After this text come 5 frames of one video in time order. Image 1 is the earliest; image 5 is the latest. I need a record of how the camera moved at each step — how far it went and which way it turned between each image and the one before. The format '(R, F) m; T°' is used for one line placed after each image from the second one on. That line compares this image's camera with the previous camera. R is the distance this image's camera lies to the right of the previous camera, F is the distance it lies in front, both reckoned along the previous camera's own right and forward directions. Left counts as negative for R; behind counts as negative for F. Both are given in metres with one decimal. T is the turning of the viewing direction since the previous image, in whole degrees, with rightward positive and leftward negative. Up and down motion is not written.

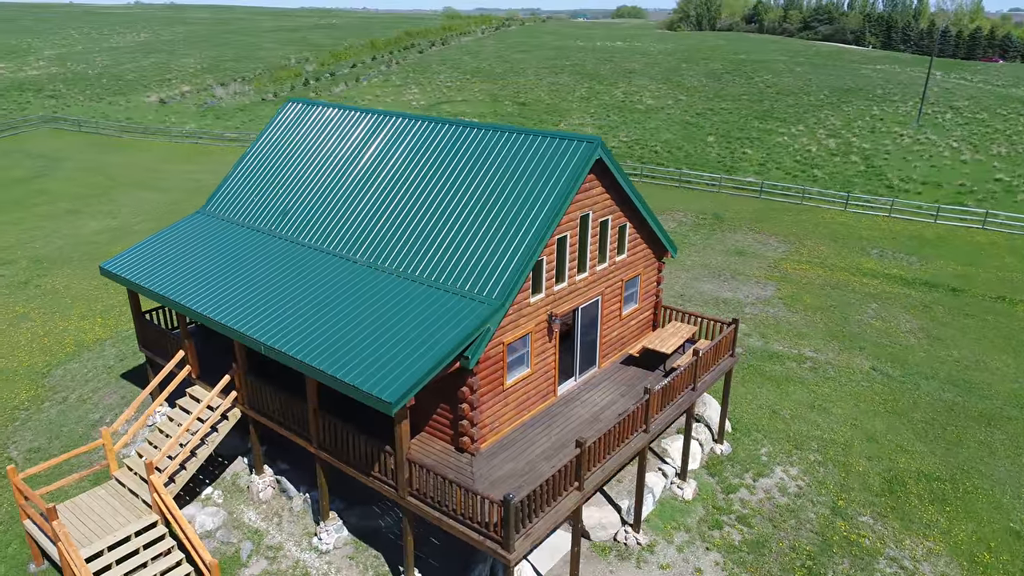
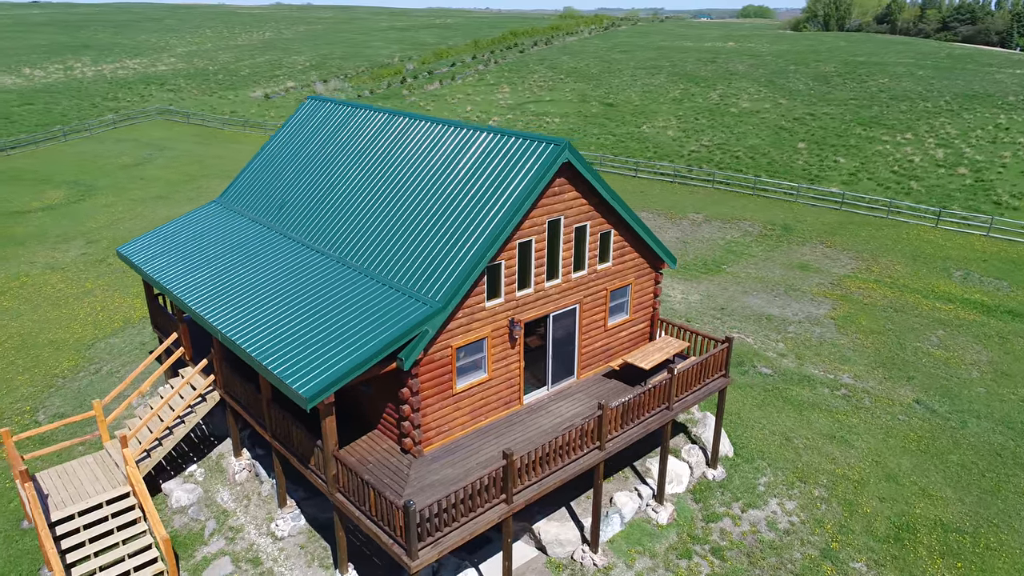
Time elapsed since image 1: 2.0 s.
(+2.7, +0.5) m; -8°
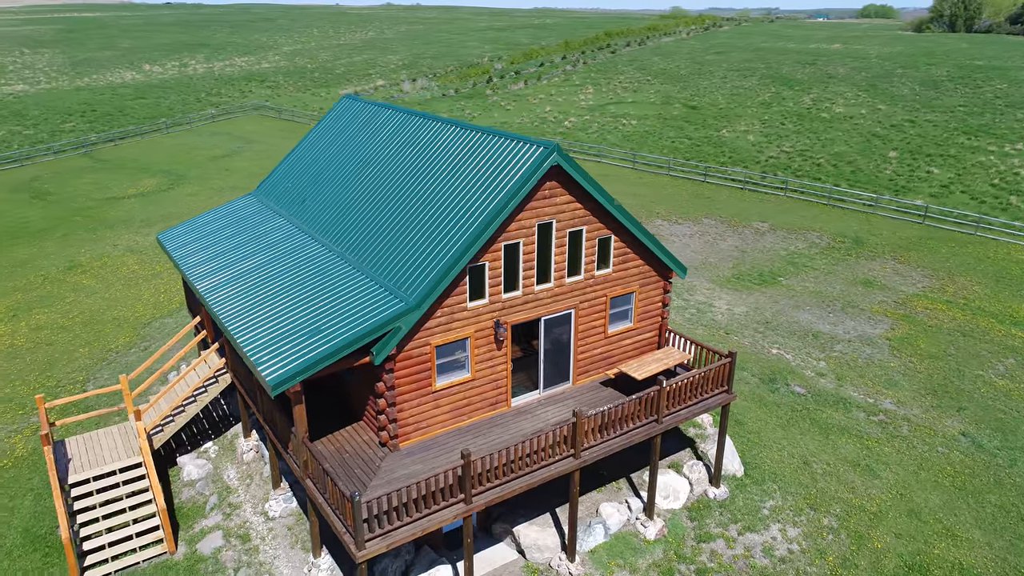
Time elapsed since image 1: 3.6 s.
(+2.0, +0.1) m; -7°
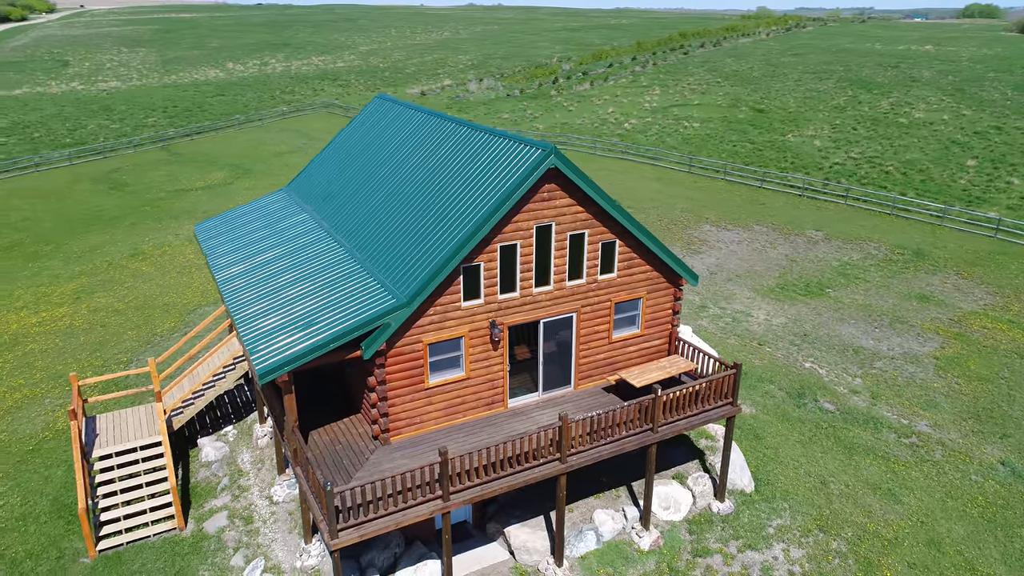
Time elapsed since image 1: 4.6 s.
(+1.4, 0.0) m; -6°
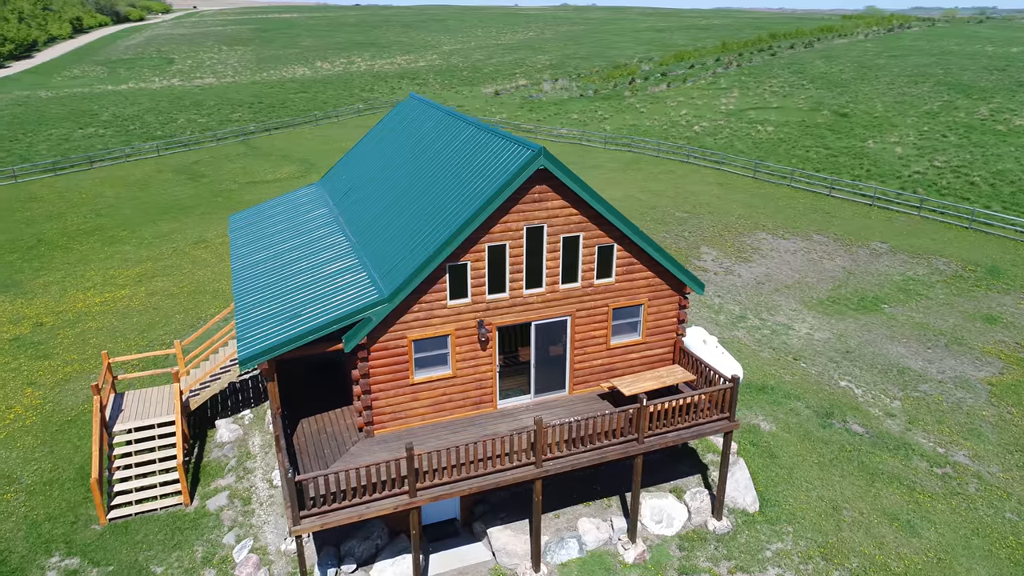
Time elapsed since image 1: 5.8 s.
(+1.8, +0.2) m; -7°
